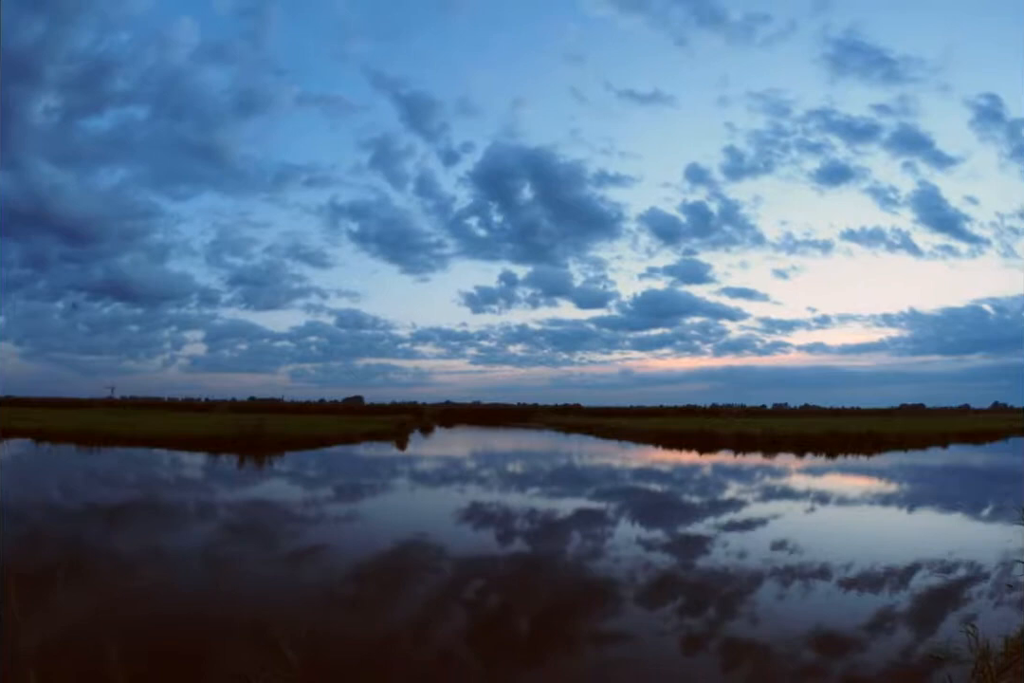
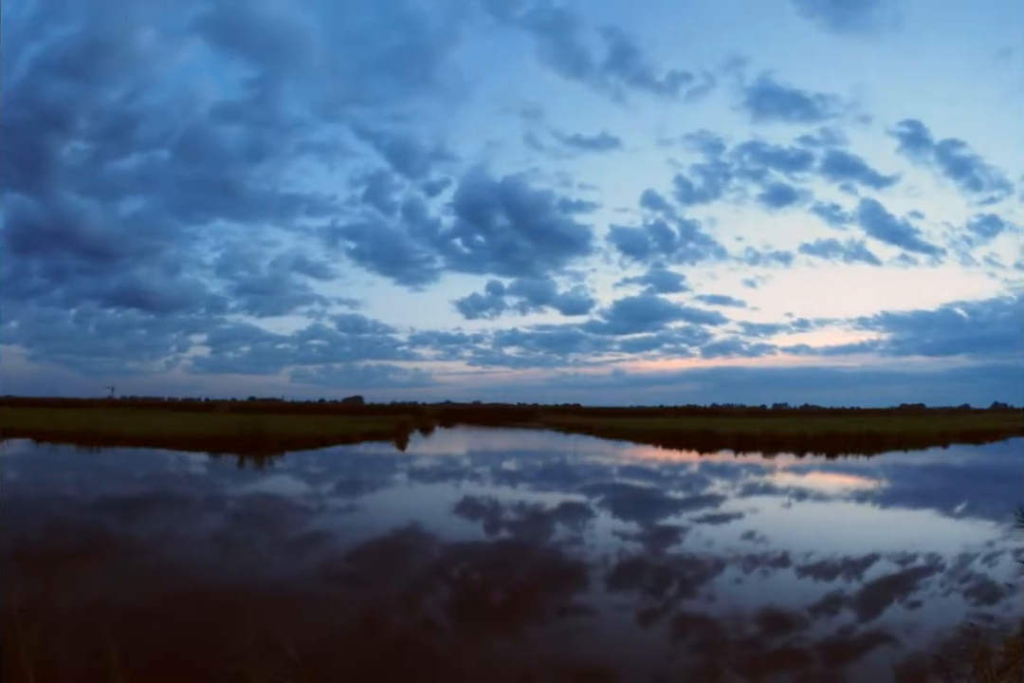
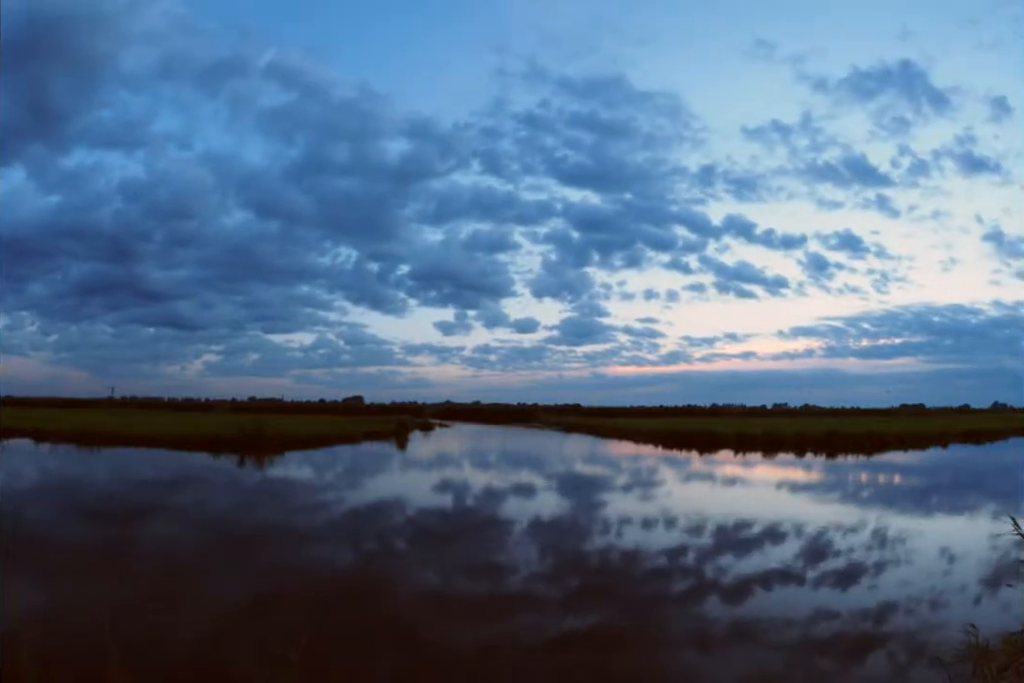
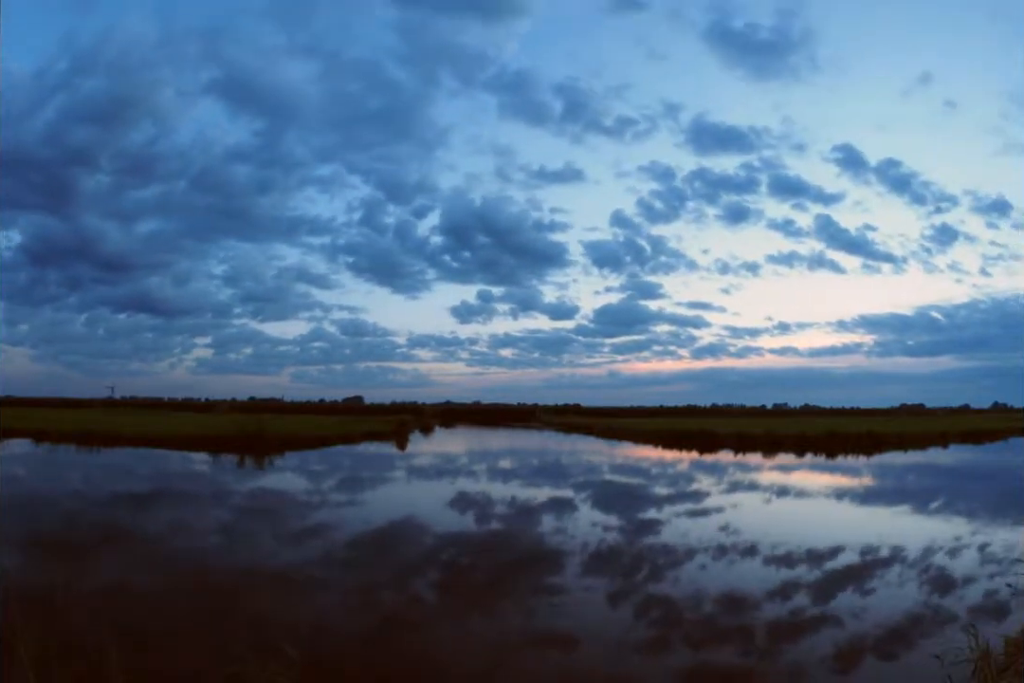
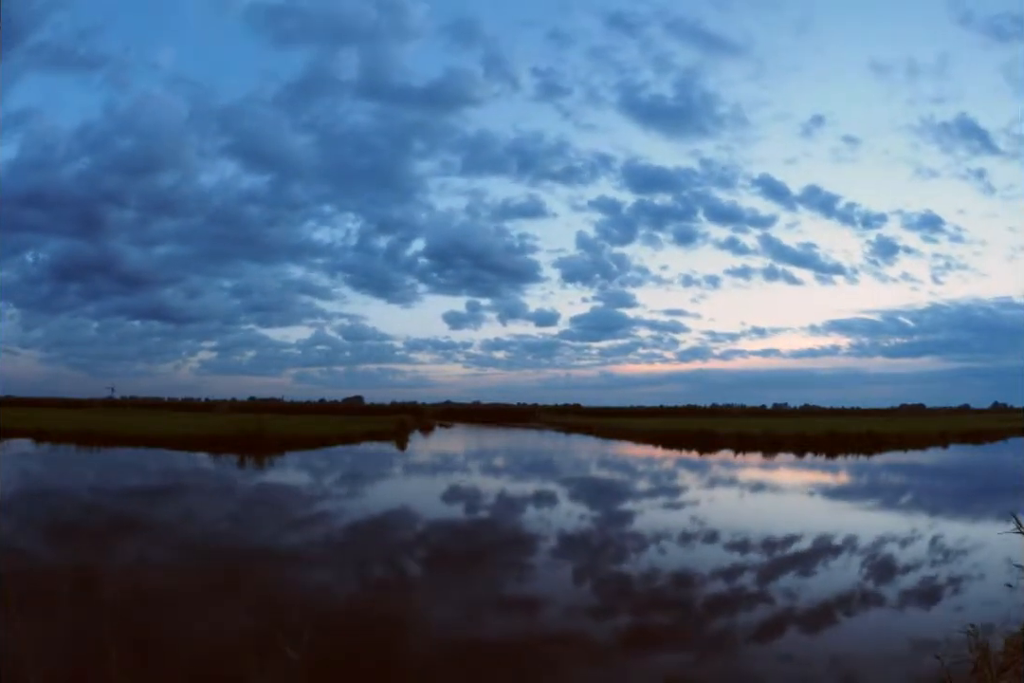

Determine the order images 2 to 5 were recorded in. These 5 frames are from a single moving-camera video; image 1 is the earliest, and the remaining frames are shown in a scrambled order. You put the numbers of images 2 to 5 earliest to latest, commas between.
2, 4, 5, 3
